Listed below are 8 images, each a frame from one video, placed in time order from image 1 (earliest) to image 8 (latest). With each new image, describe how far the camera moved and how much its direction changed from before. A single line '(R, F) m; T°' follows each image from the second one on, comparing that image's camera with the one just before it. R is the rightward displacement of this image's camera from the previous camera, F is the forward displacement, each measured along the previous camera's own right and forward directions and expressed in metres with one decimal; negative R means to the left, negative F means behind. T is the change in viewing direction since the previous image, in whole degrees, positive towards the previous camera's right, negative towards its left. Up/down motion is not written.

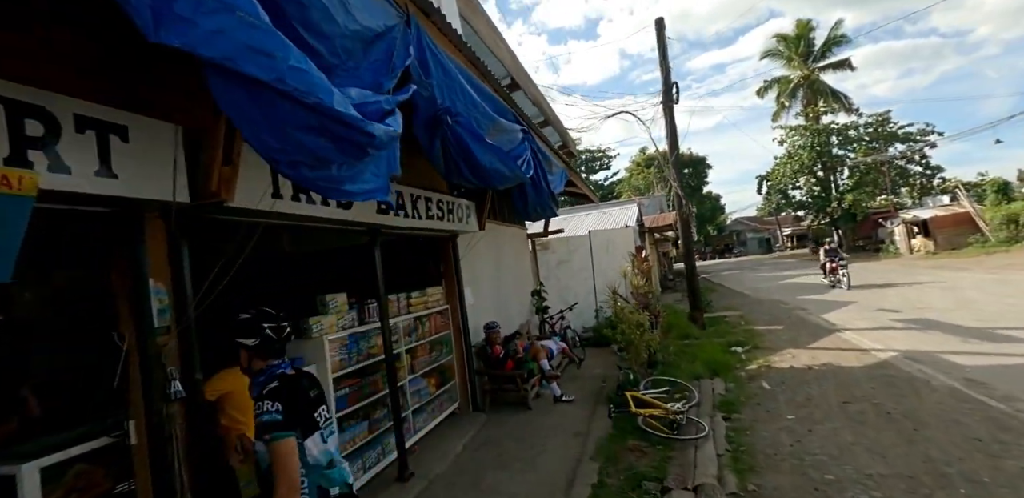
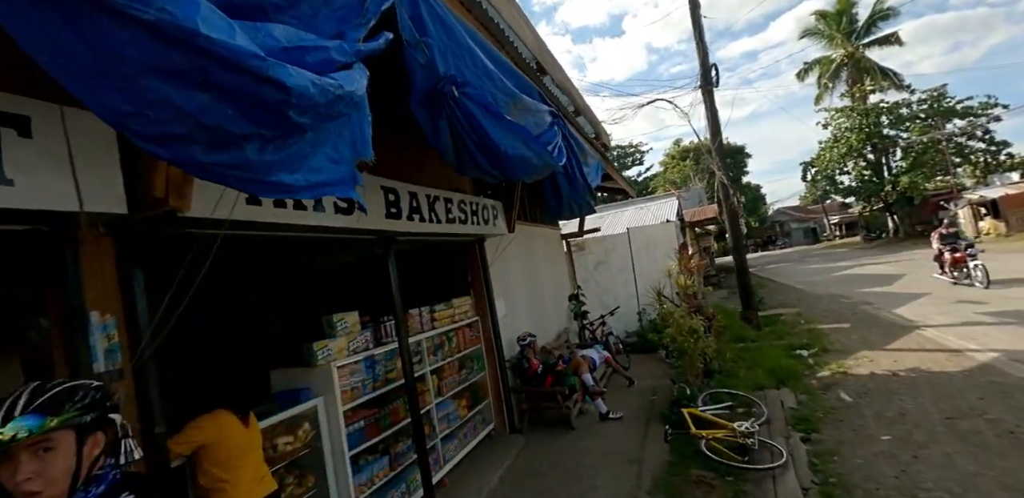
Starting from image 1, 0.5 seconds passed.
(0.0, +0.5) m; -4°
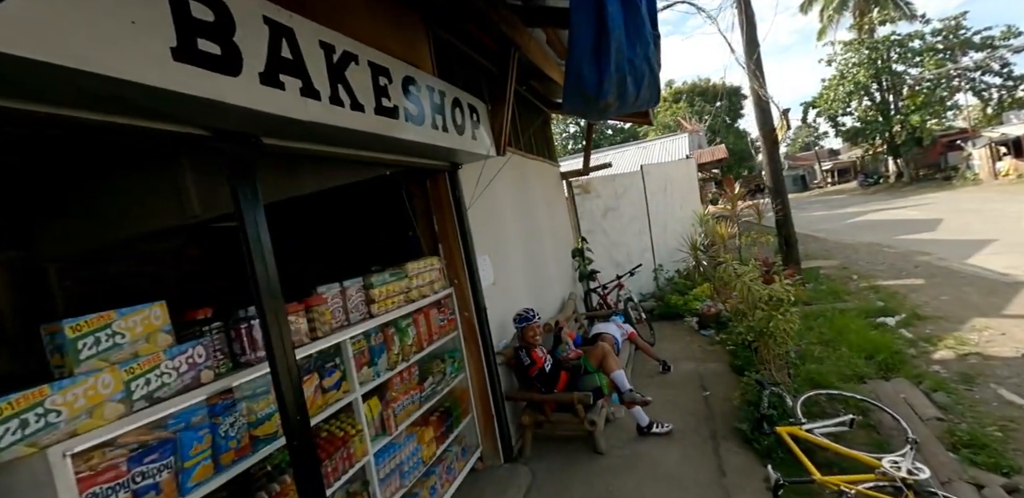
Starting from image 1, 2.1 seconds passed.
(-0.1, +2.0) m; +2°
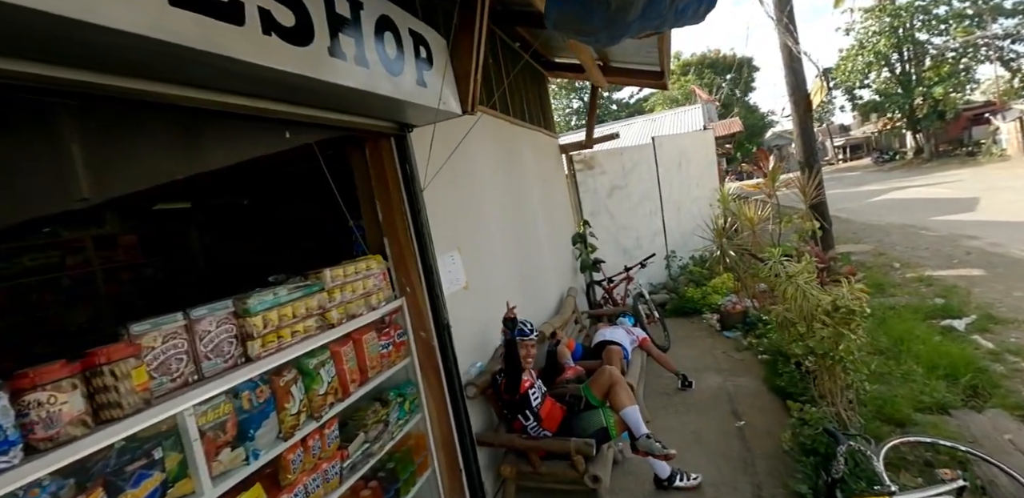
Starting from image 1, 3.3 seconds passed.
(+0.2, +1.0) m; 0°
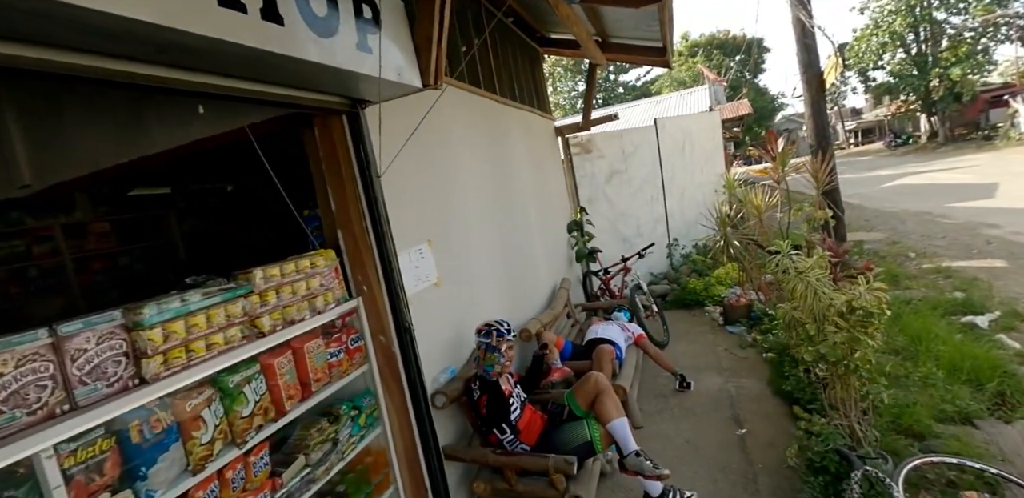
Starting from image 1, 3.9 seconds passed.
(+0.2, +0.3) m; -1°
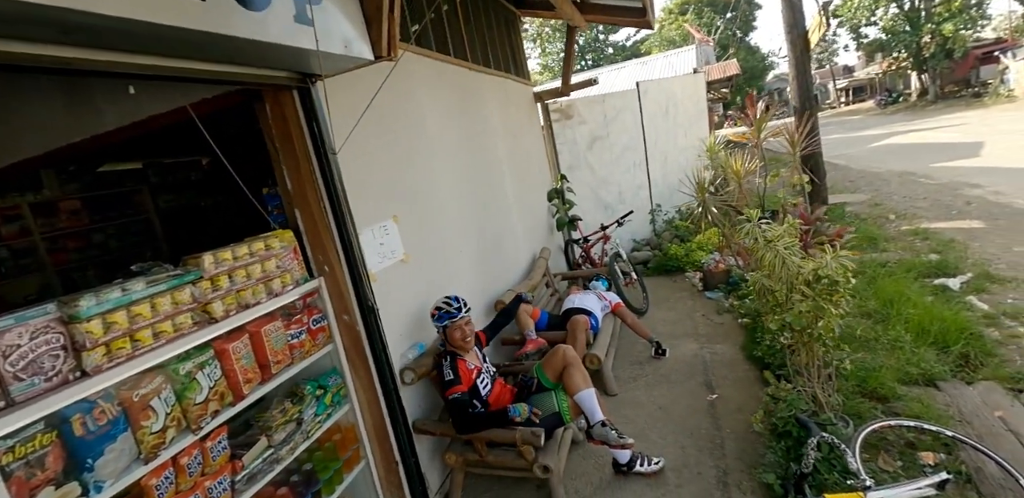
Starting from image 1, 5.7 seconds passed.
(+0.2, 0.0) m; +1°
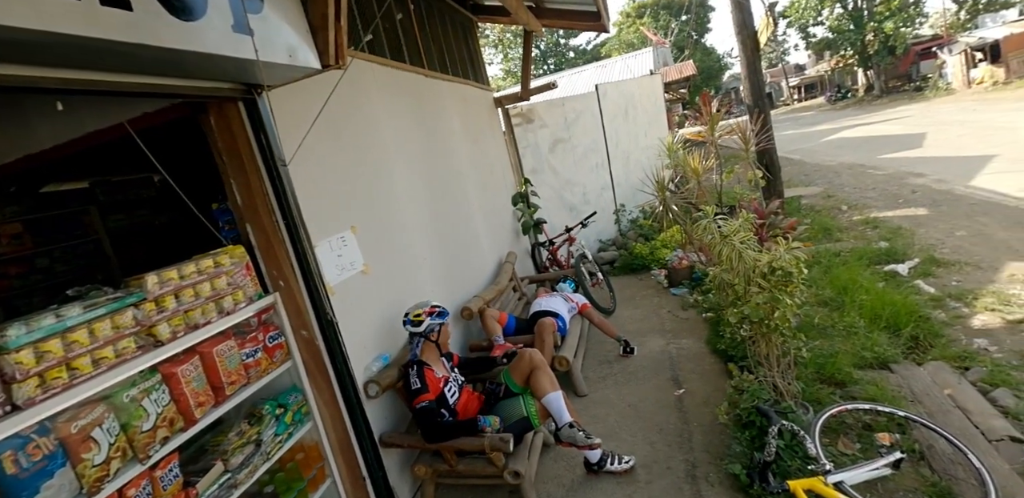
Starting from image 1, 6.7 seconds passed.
(+0.1, 0.0) m; +3°
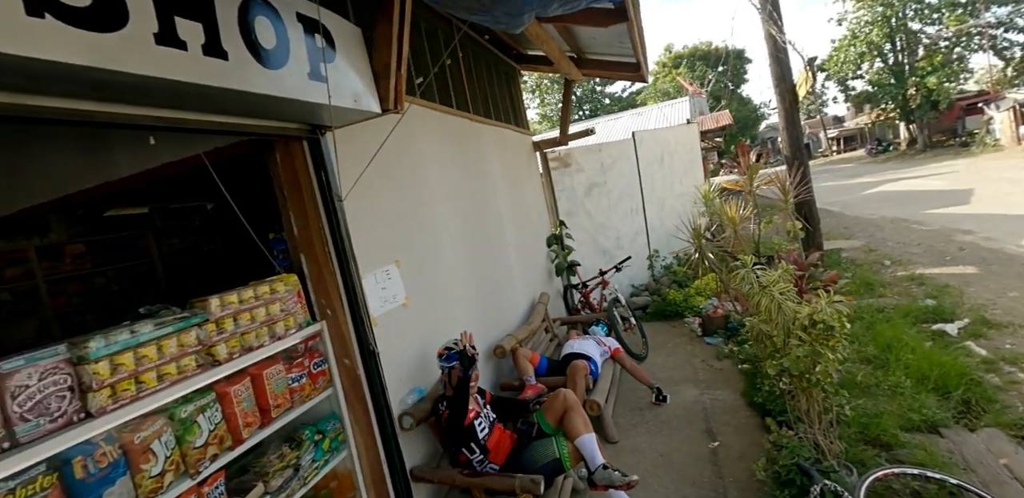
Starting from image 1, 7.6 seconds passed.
(-0.1, -0.1) m; -3°
